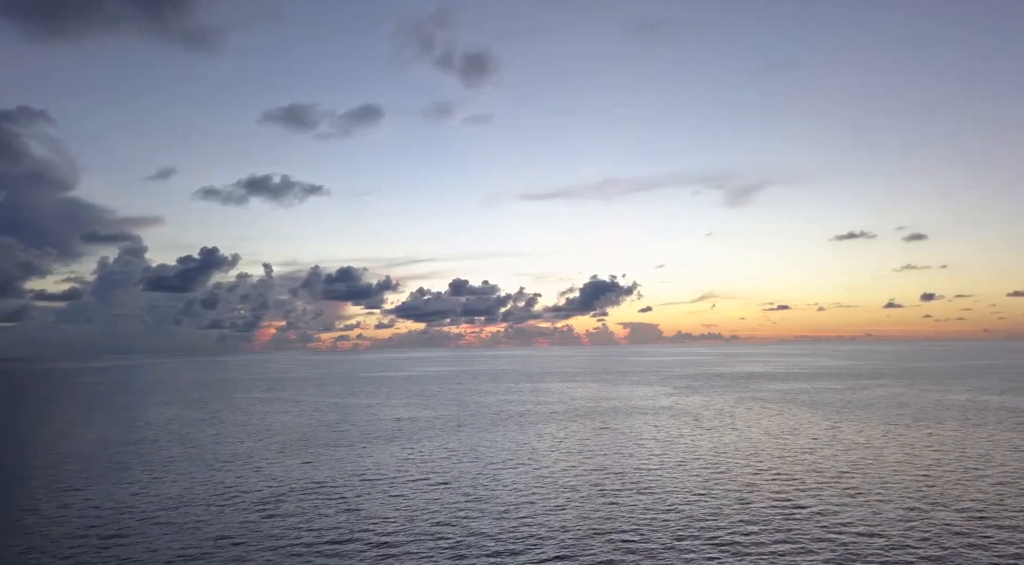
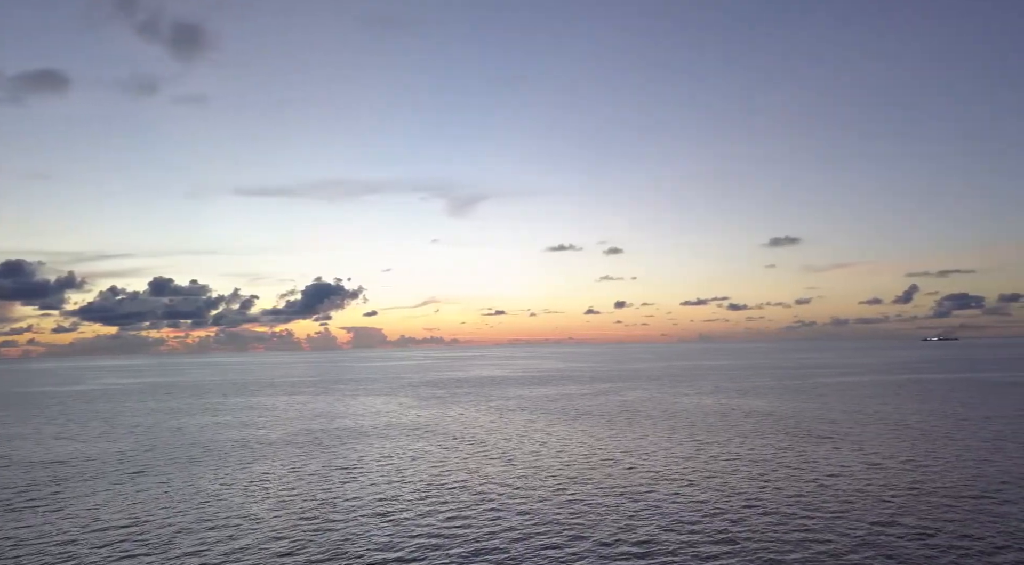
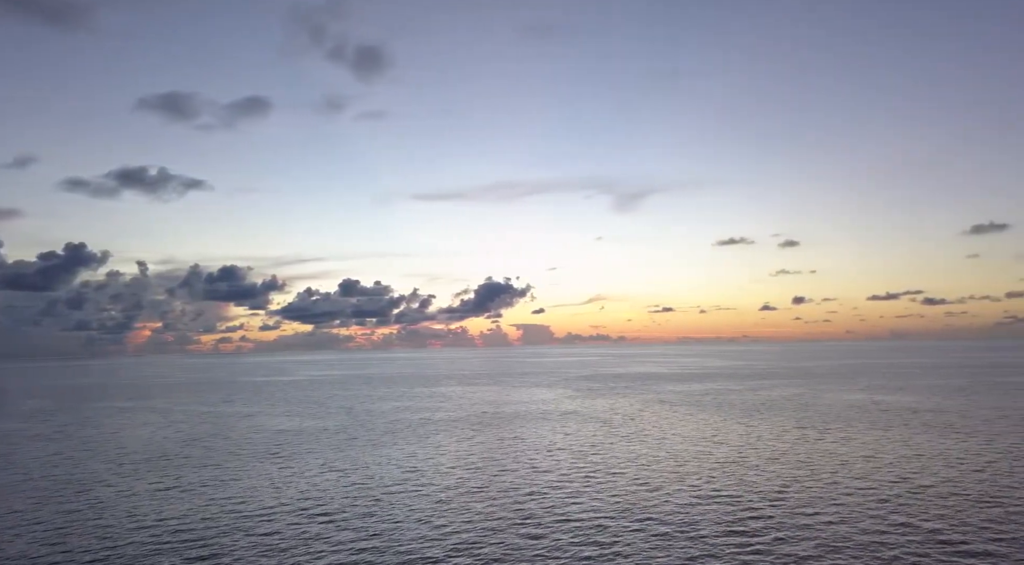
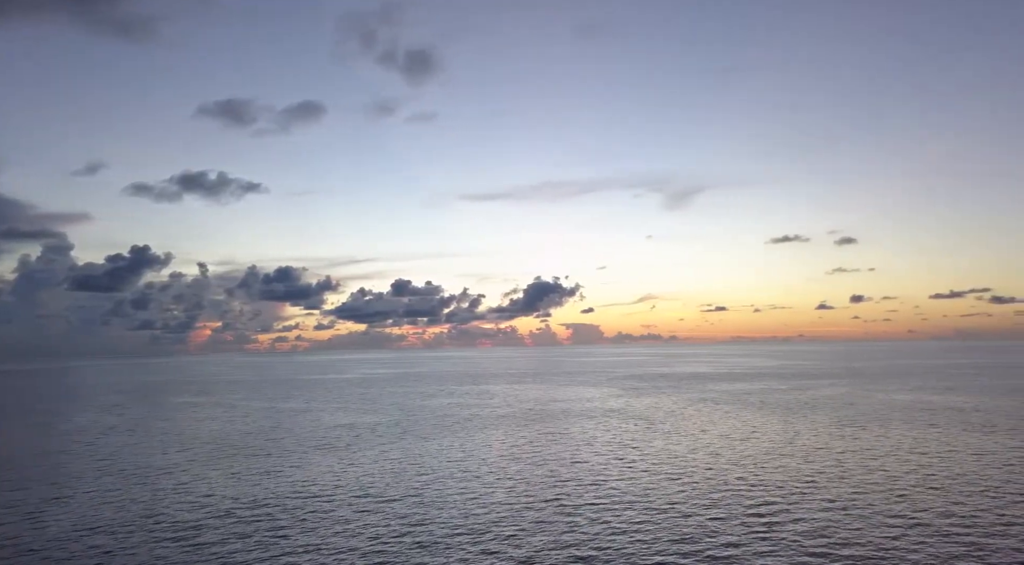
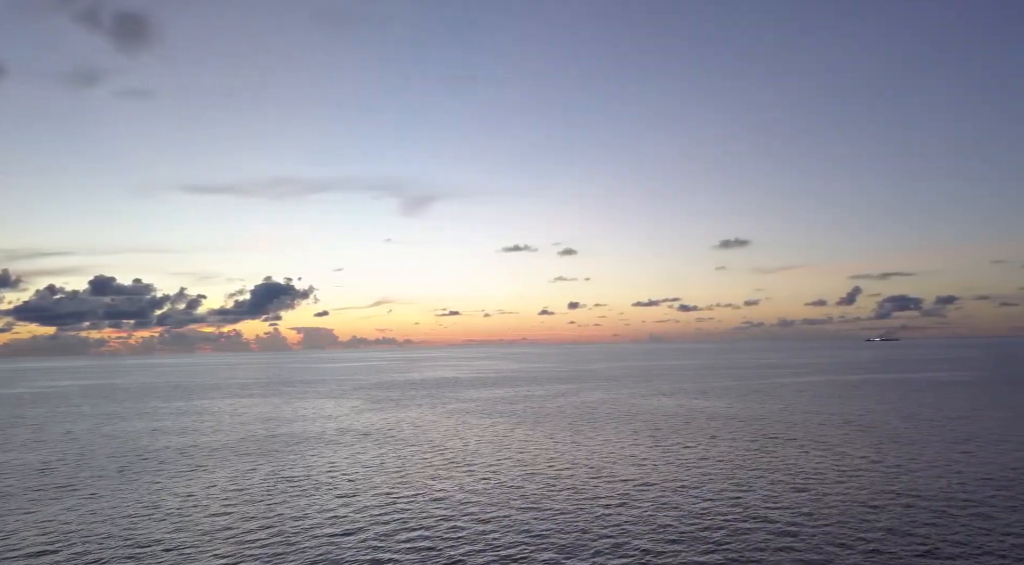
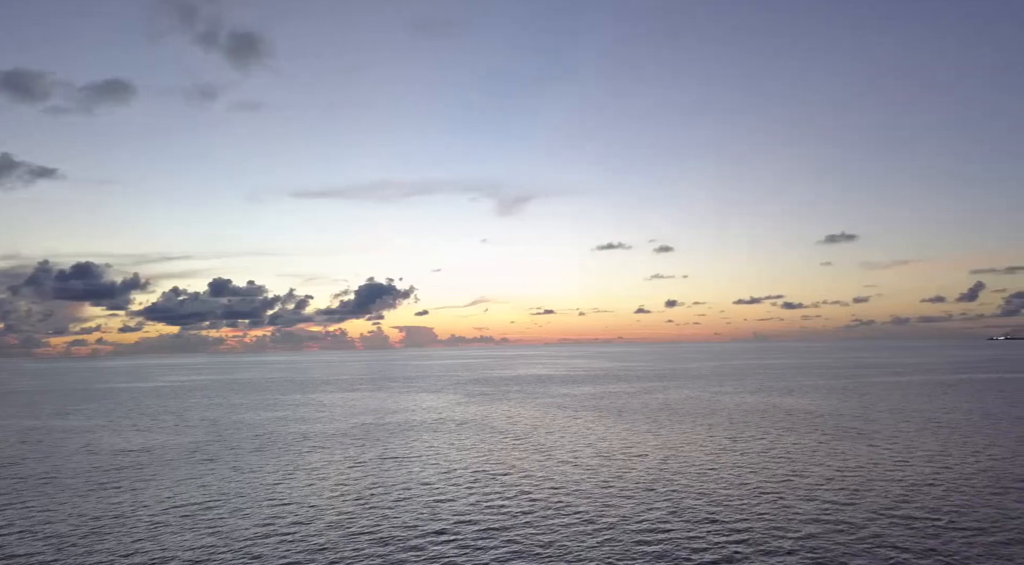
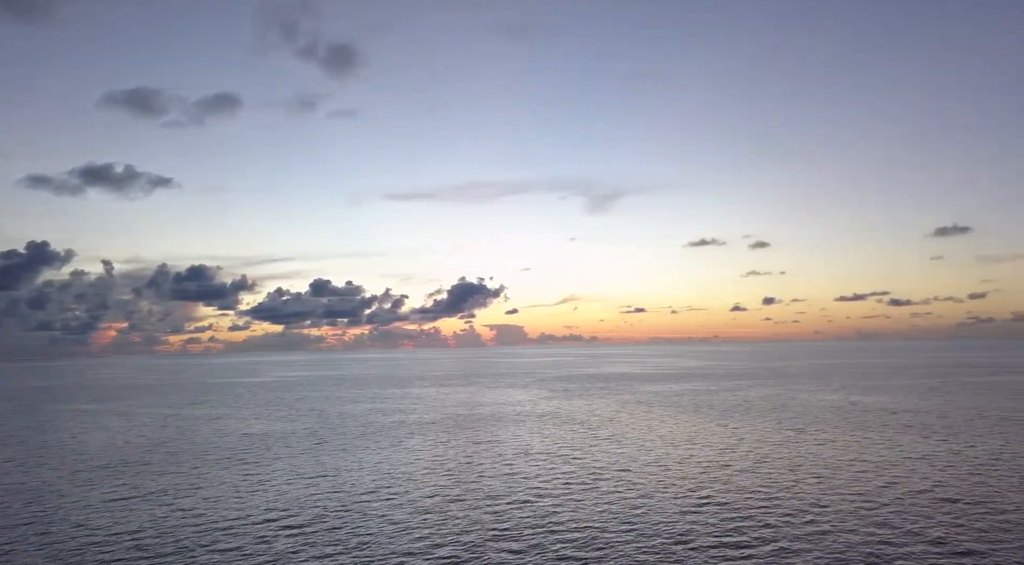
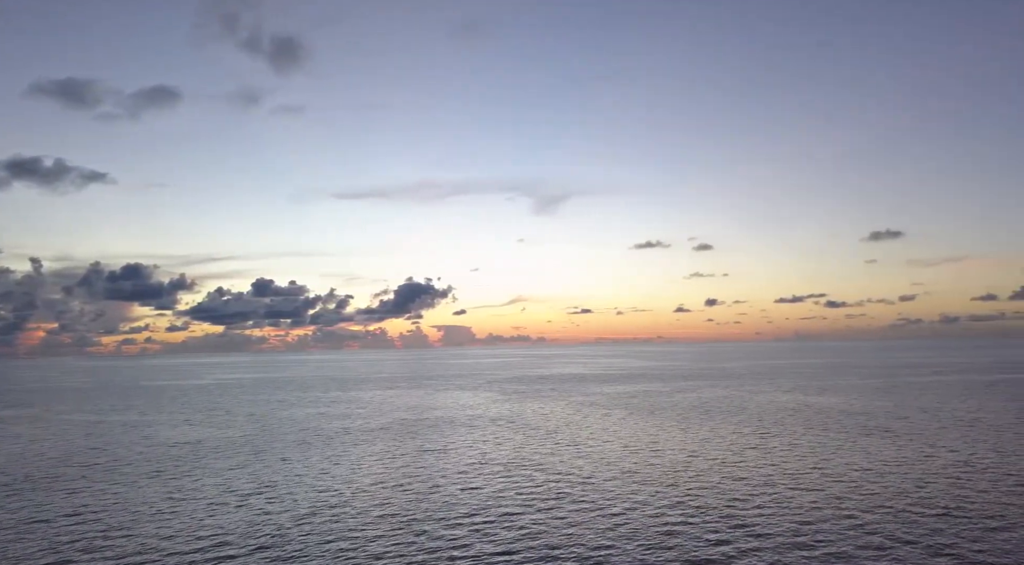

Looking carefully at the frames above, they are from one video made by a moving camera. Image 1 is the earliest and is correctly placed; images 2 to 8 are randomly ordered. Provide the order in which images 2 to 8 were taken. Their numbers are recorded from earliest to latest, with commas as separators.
4, 3, 7, 8, 6, 2, 5
